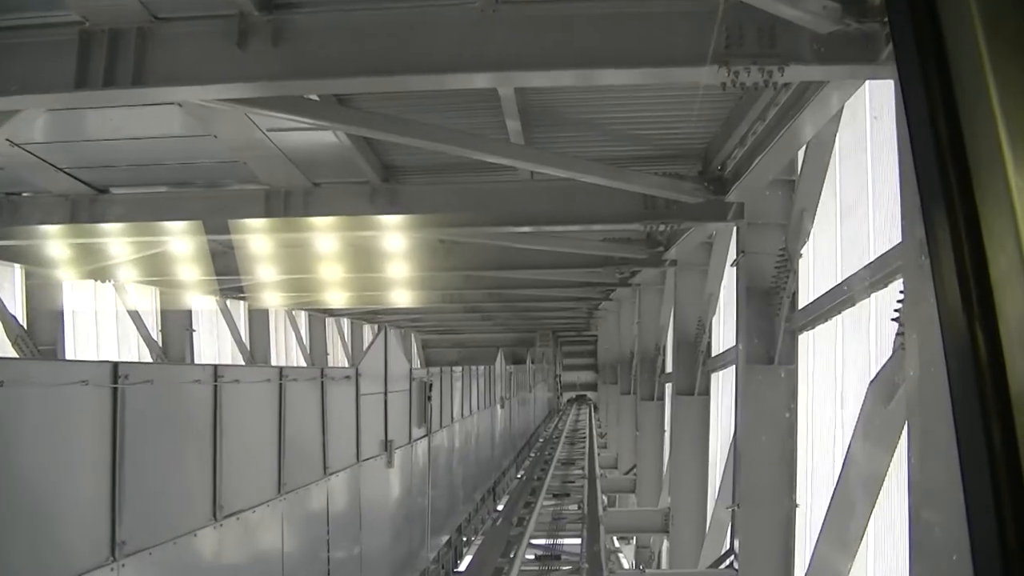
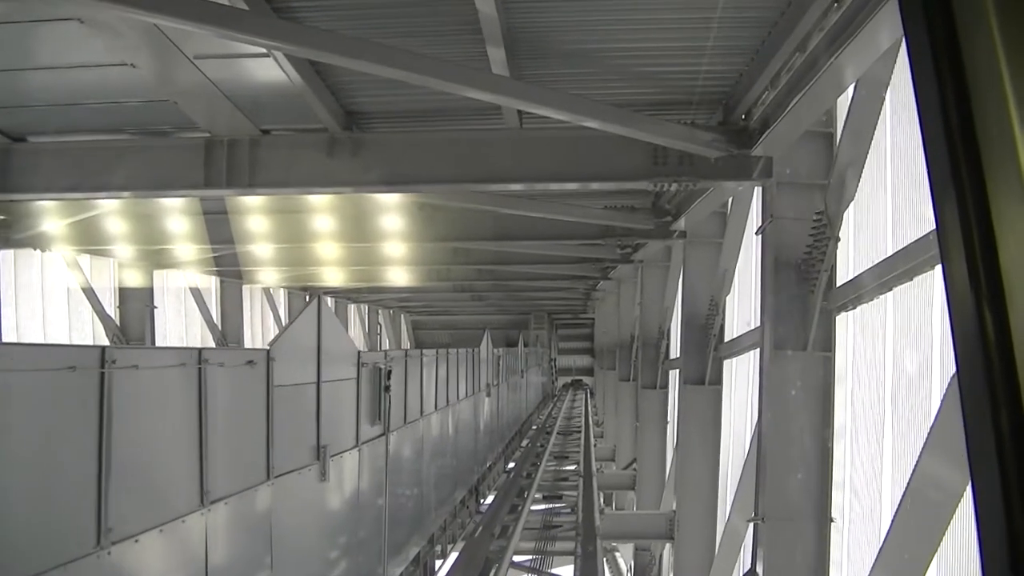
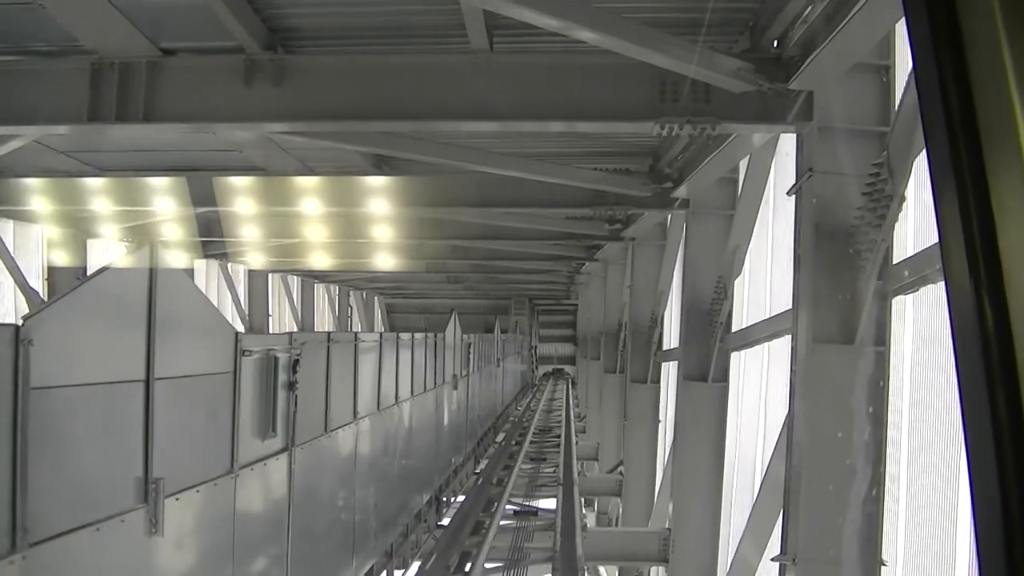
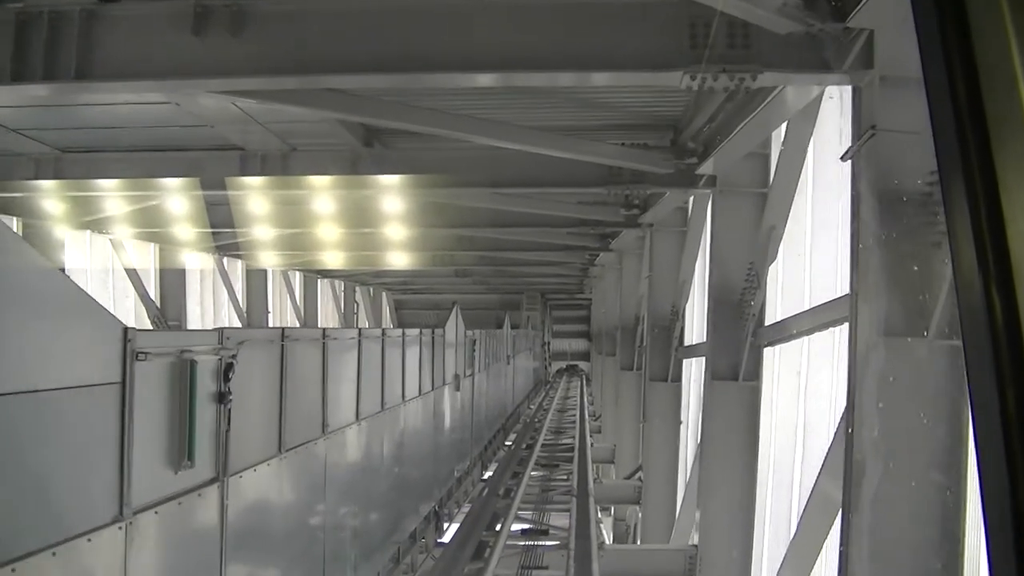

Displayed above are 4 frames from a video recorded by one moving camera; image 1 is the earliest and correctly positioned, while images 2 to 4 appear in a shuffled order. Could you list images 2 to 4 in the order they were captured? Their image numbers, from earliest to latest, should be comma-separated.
2, 3, 4
